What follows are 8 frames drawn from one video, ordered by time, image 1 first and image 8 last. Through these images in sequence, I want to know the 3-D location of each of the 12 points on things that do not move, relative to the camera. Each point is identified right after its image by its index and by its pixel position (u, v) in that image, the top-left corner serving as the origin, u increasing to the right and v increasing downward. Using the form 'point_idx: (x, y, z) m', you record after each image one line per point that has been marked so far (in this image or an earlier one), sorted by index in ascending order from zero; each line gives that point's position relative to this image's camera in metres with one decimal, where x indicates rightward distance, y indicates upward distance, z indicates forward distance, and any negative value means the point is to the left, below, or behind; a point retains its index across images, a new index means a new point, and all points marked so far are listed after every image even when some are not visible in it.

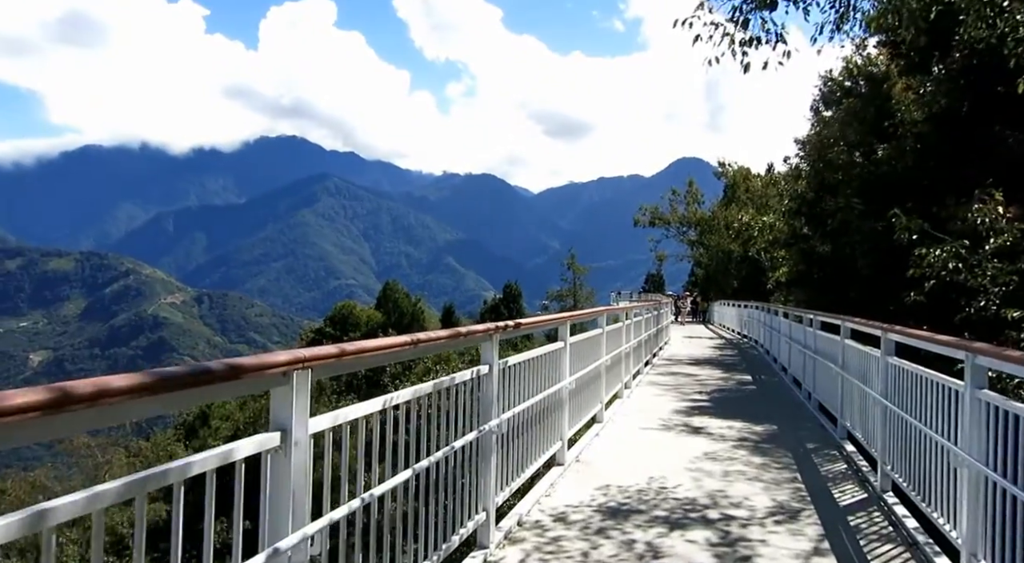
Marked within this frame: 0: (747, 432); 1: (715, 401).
0: (+2.4, -1.6, +9.1) m
1: (+2.7, -1.6, +11.8) m
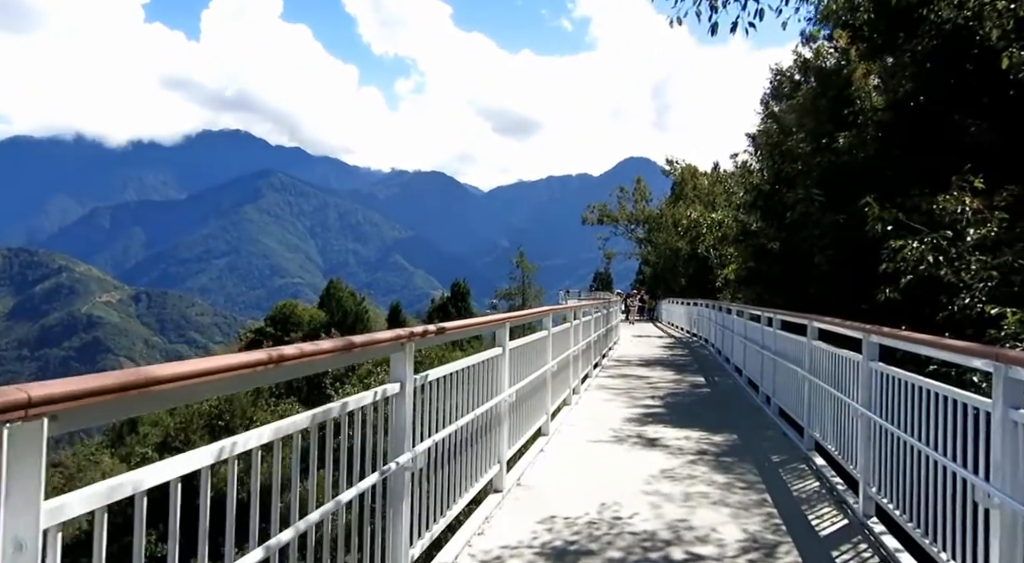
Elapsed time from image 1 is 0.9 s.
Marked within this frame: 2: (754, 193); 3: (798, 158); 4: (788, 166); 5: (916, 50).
0: (+1.8, -1.5, +8.3) m
1: (+2.0, -1.6, +11.0) m
2: (+4.2, +1.6, +15.1) m
3: (+4.4, +1.9, +13.3) m
4: (+4.3, +1.9, +13.8) m
5: (+5.1, +2.9, +10.9) m
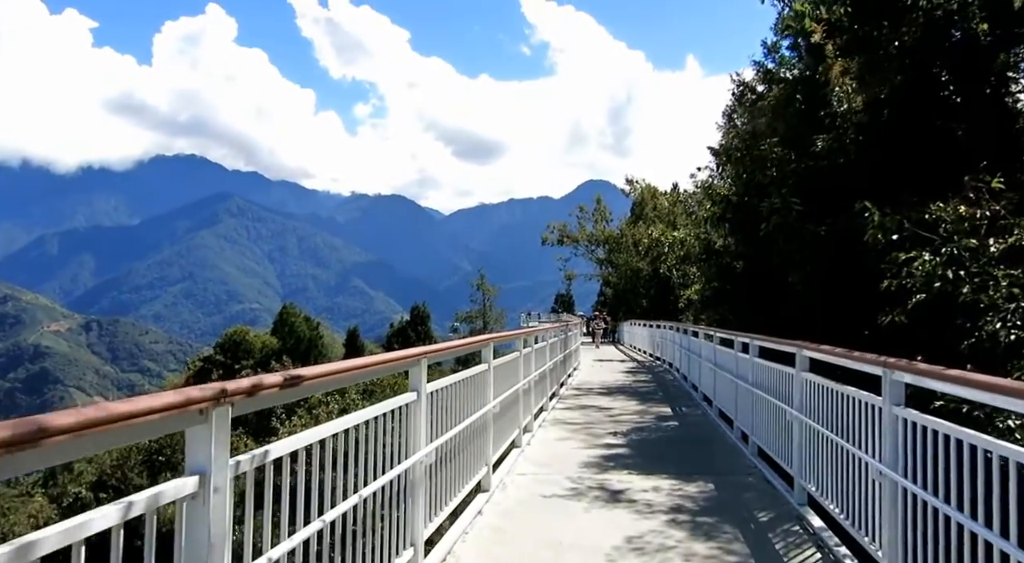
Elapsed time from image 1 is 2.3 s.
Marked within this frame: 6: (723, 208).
0: (+1.3, -1.7, +7.0) m
1: (+1.3, -1.8, +9.7) m
2: (+3.3, +1.3, +13.9) m
3: (+3.6, +1.6, +12.1) m
4: (+3.5, +1.6, +12.6) m
5: (+4.4, +2.7, +9.8) m
6: (+3.3, +1.2, +13.7) m
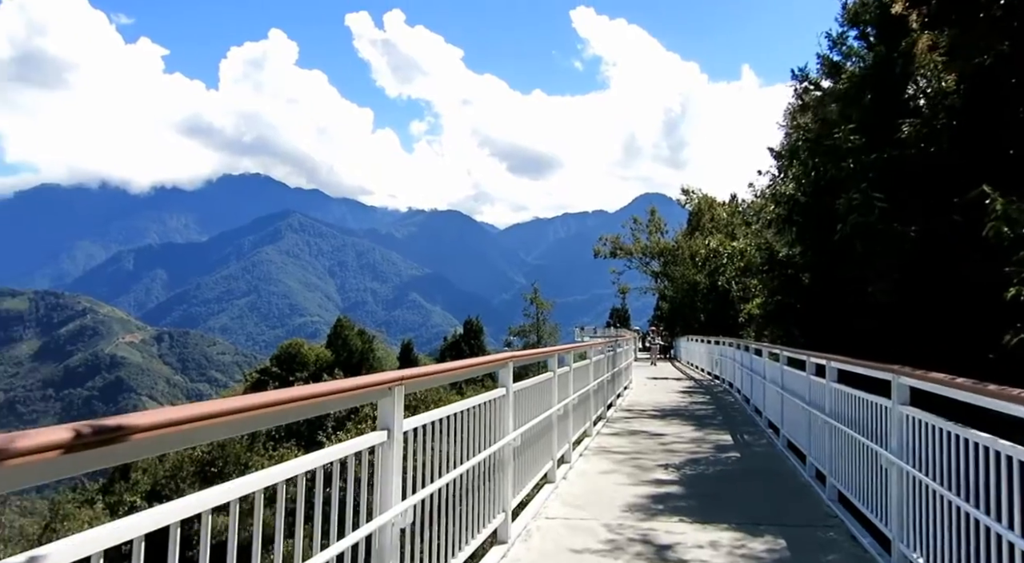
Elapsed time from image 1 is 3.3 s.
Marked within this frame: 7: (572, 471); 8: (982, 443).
0: (+1.5, -1.8, +5.6) m
1: (+1.7, -1.9, +8.4) m
2: (+3.9, +1.1, +12.5) m
3: (+4.1, +1.5, +10.7) m
4: (+4.1, +1.4, +11.2) m
5: (+4.7, +2.6, +8.4) m
6: (+3.9, +1.0, +12.3) m
7: (+0.6, -2.0, +8.9) m
8: (+2.2, -0.8, +4.3) m
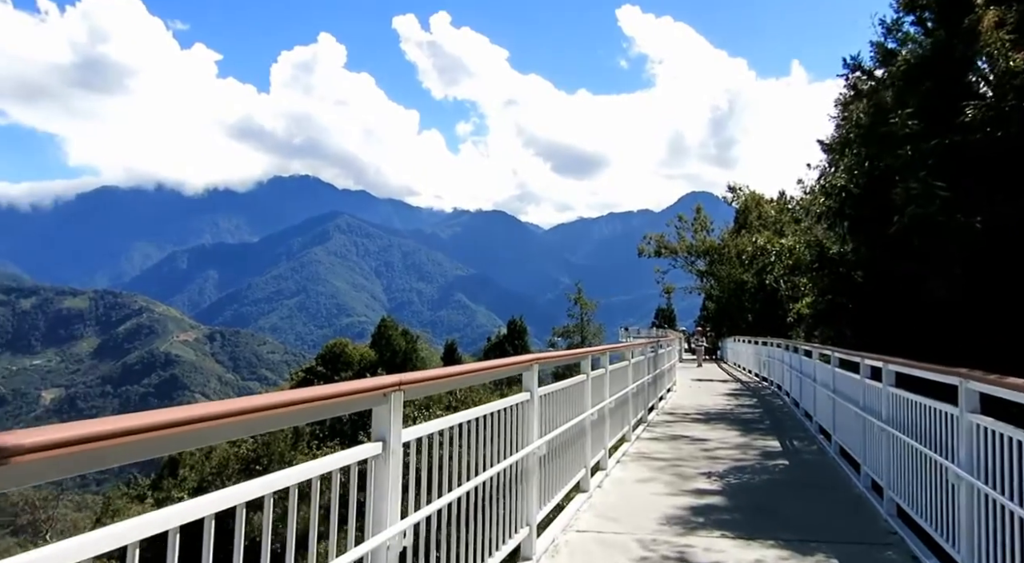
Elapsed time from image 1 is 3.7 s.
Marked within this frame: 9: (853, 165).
0: (+1.6, -1.7, +5.1) m
1: (+2.0, -1.9, +7.8) m
2: (+4.4, +1.1, +11.8) m
3: (+4.5, +1.5, +10.1) m
4: (+4.5, +1.4, +10.6) m
5: (+5.0, +2.6, +7.7) m
6: (+4.4, +1.1, +11.7) m
7: (+0.9, -1.9, +8.4) m
8: (+2.3, -0.7, +3.7) m
9: (+4.5, +1.5, +11.4) m
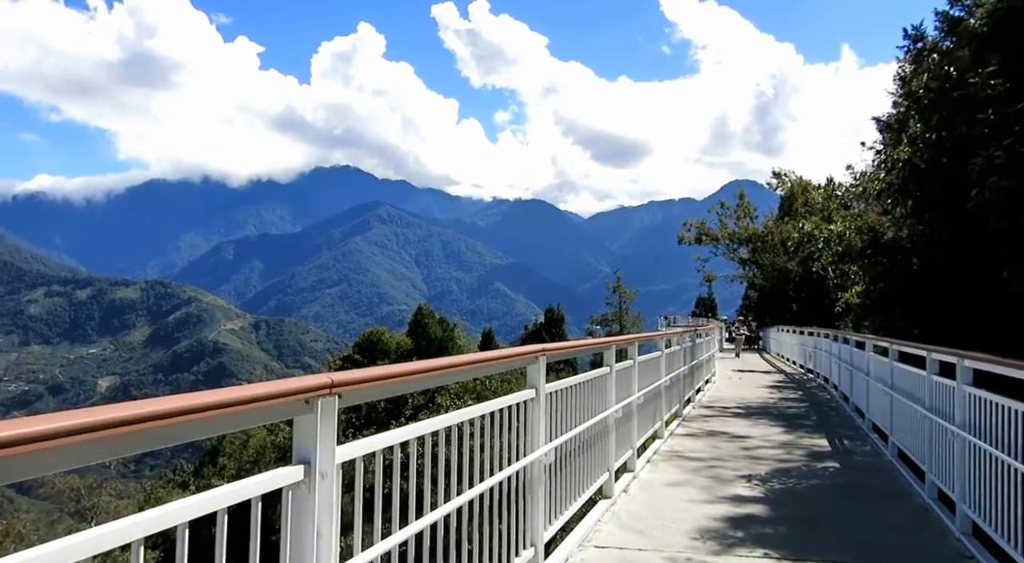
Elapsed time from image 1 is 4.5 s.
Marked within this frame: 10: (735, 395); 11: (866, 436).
0: (+1.6, -1.6, +4.3) m
1: (+2.1, -1.8, +7.0) m
2: (+4.7, +1.3, +10.8) m
3: (+4.7, +1.7, +9.1) m
4: (+4.7, +1.6, +9.6) m
5: (+5.1, +2.8, +6.7) m
6: (+4.7, +1.3, +10.6) m
7: (+1.1, -1.8, +7.6) m
8: (+2.3, -0.6, +2.8) m
9: (+4.8, +1.7, +10.4) m
10: (+4.3, -2.2, +17.0) m
11: (+4.4, -1.9, +11.0) m
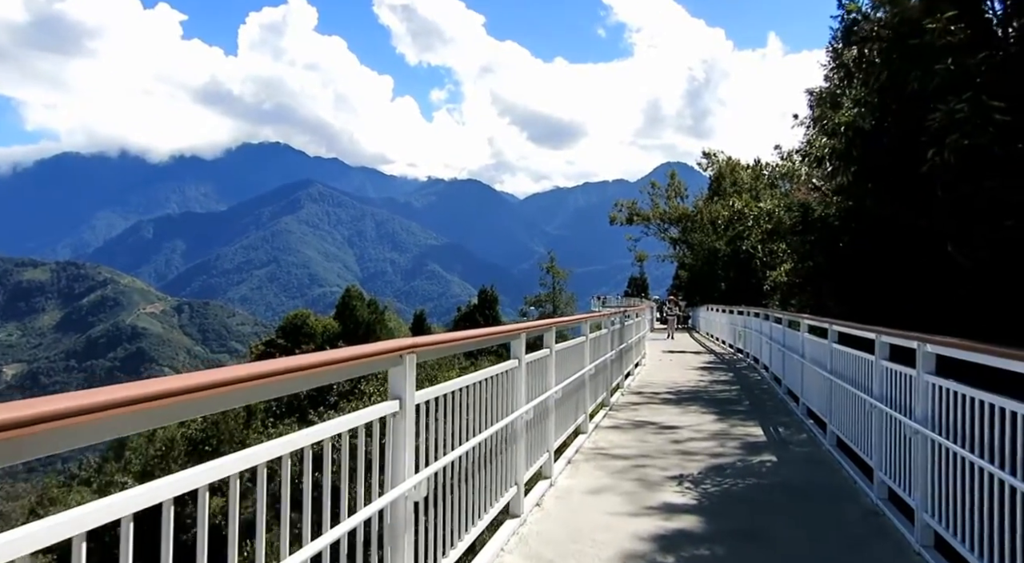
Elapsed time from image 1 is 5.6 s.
0: (+1.1, -1.5, +3.3) m
1: (+1.4, -1.6, +6.0) m
2: (+3.7, +1.6, +10.0) m
3: (+3.8, +1.9, +8.2) m
4: (+3.8, +1.9, +8.8) m
5: (+4.4, +2.9, +5.9) m
6: (+3.7, +1.5, +9.8) m
7: (+0.3, -1.6, +6.6) m
8: (+1.8, -0.5, +1.9) m
9: (+3.8, +2.0, +9.5) m
10: (+2.8, -1.8, +16.2) m
11: (+3.4, -1.7, +10.3) m
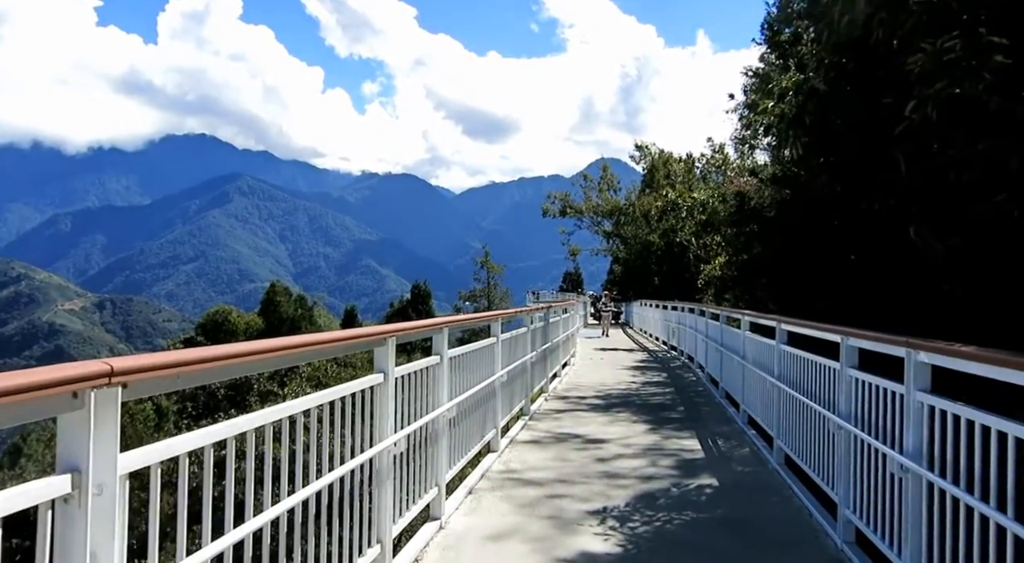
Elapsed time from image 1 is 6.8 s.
0: (+0.6, -1.5, +2.0) m
1: (+0.7, -1.5, +4.8) m
2: (+2.7, +1.7, +8.9) m
3: (+3.0, +2.0, +7.1) m
4: (+2.9, +1.9, +7.6) m
5: (+3.7, +3.0, +4.8) m
6: (+2.7, +1.6, +8.7) m
7: (-0.4, -1.5, +5.3) m
8: (+1.5, -0.5, +0.7) m
9: (+2.9, +2.0, +8.4) m
10: (+1.4, -1.7, +15.0) m
11: (+2.4, -1.6, +9.1) m
